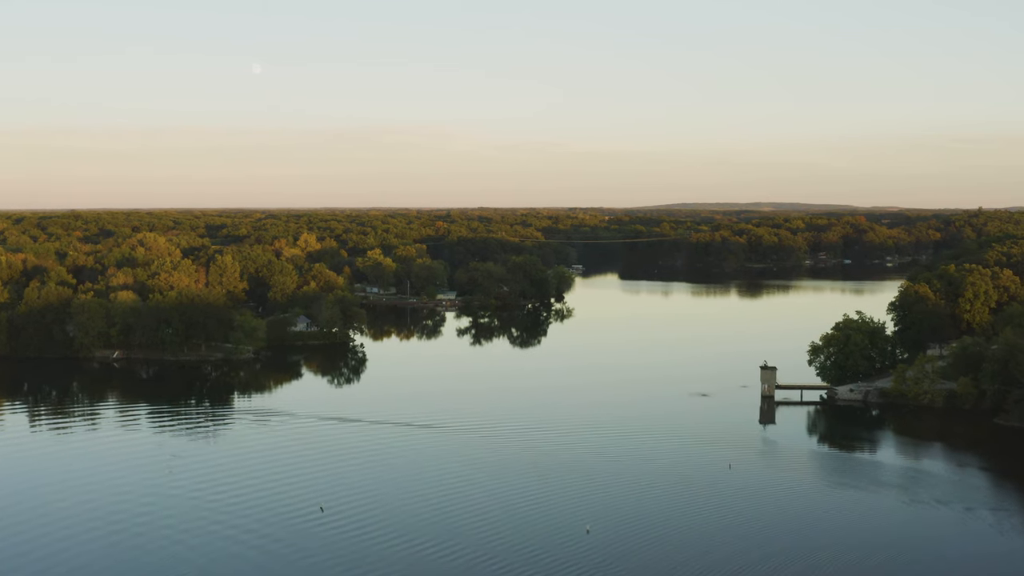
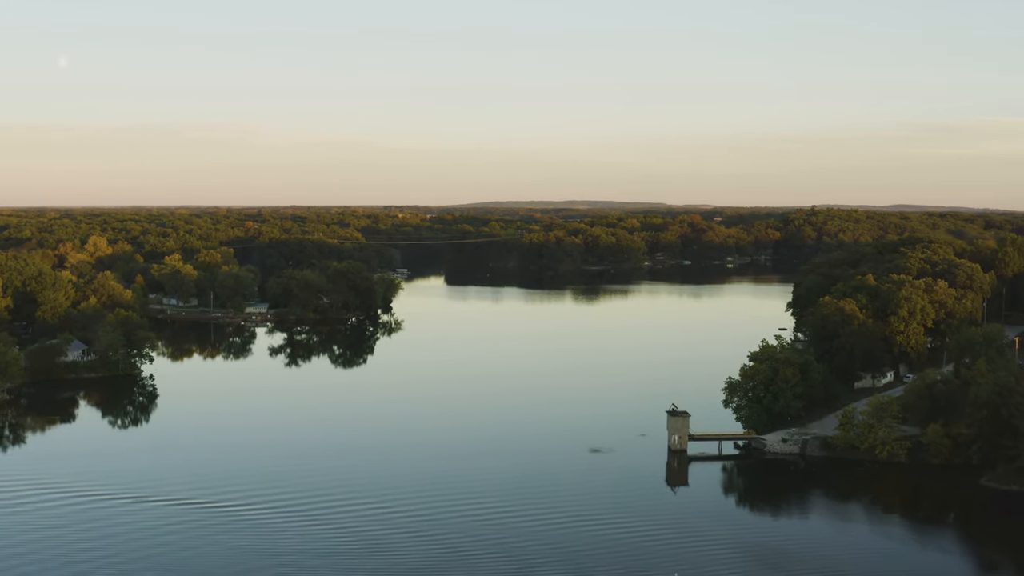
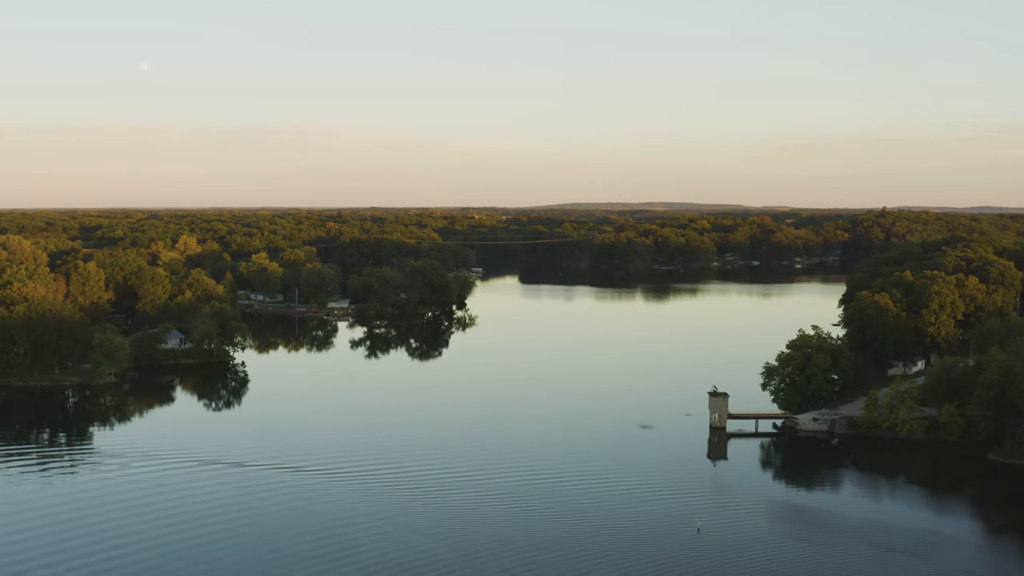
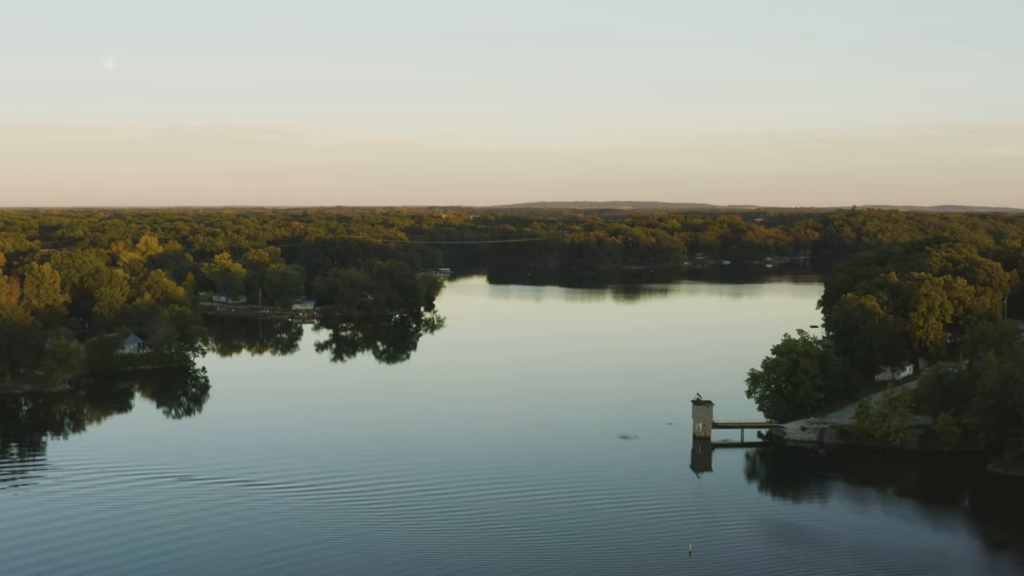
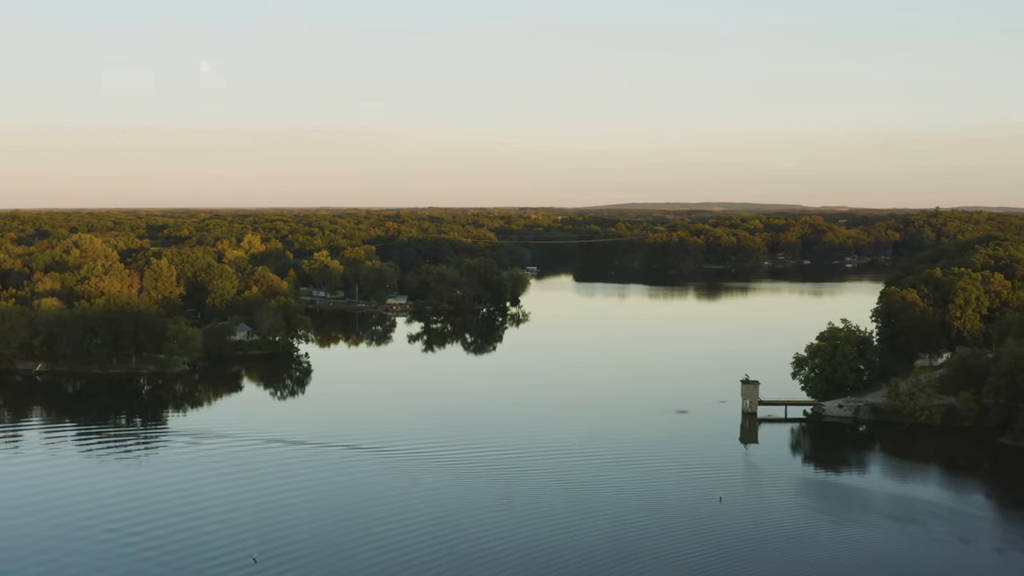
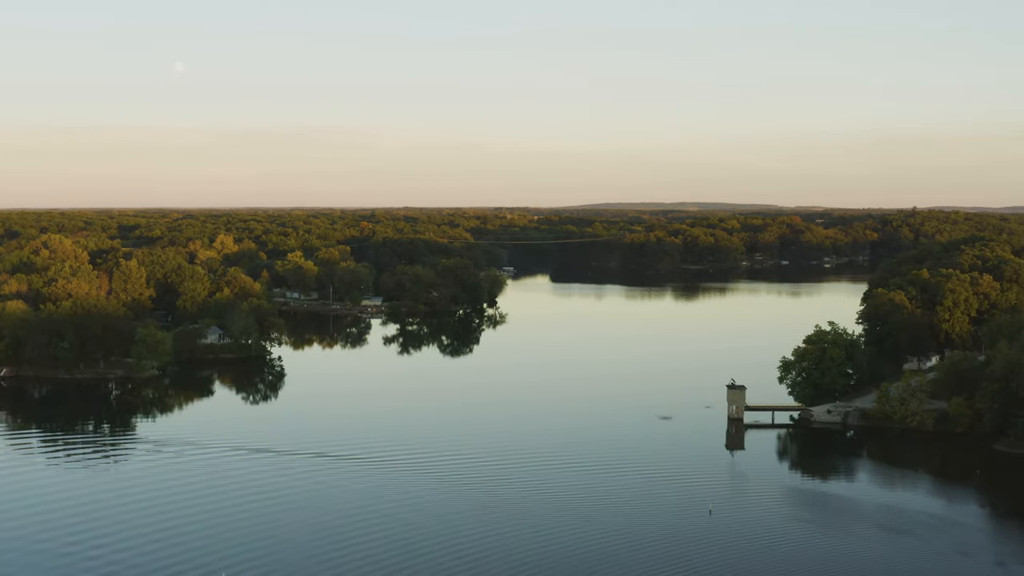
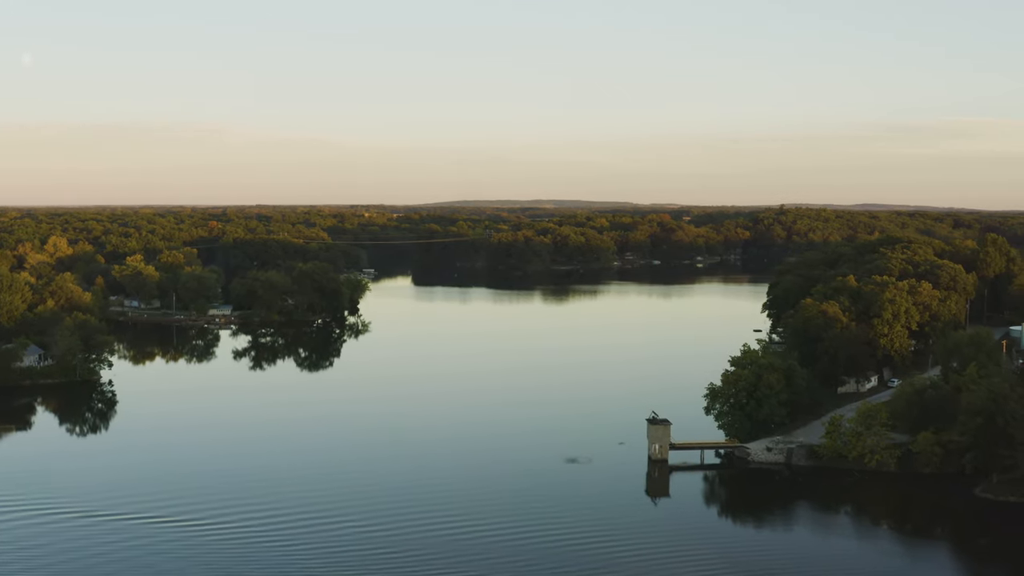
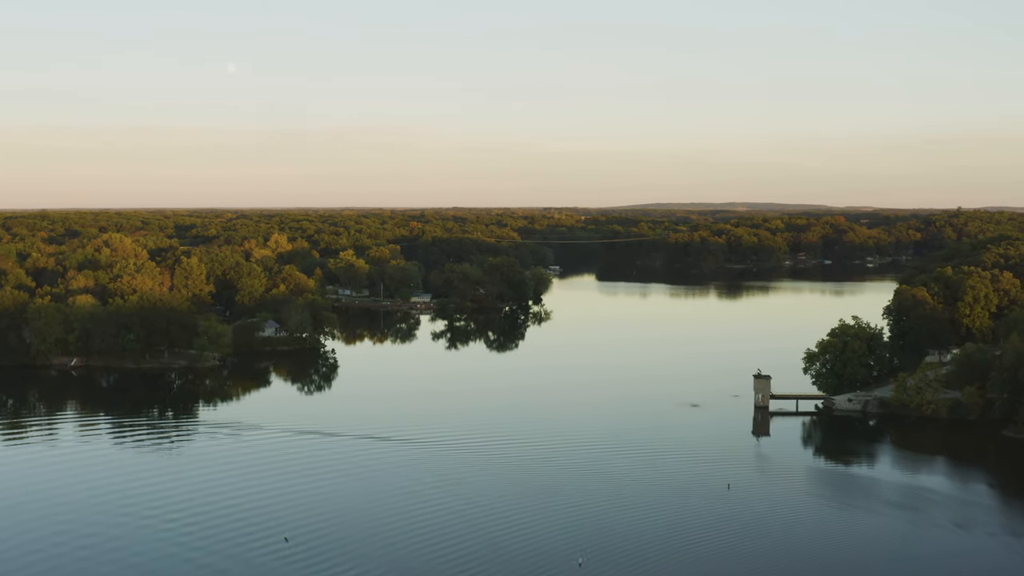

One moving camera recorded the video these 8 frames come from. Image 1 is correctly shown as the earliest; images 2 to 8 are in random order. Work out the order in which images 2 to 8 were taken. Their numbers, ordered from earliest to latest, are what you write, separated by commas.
8, 5, 6, 3, 4, 2, 7
